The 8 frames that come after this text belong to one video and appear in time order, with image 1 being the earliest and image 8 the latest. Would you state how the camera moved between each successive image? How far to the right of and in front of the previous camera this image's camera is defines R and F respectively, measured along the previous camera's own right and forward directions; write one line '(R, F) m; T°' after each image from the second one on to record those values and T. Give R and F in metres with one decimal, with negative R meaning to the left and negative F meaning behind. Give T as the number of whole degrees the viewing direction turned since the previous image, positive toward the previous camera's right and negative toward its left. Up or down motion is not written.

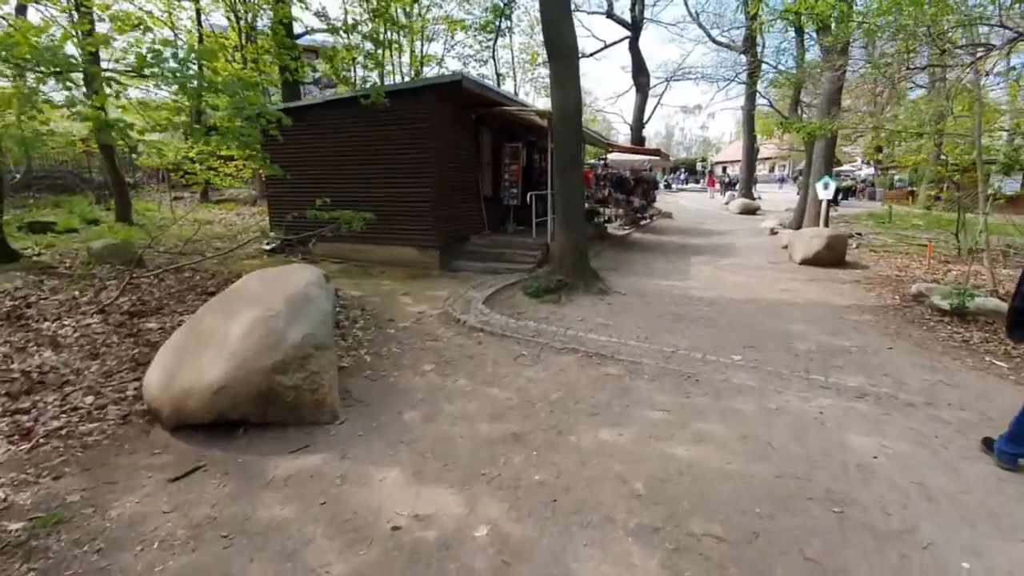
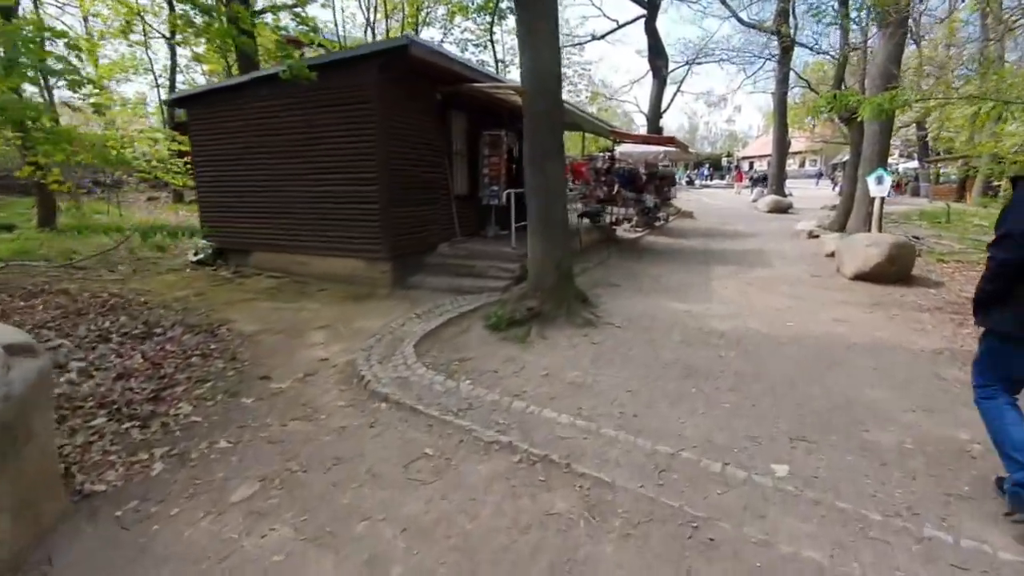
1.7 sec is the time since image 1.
(+0.8, +1.9) m; -2°
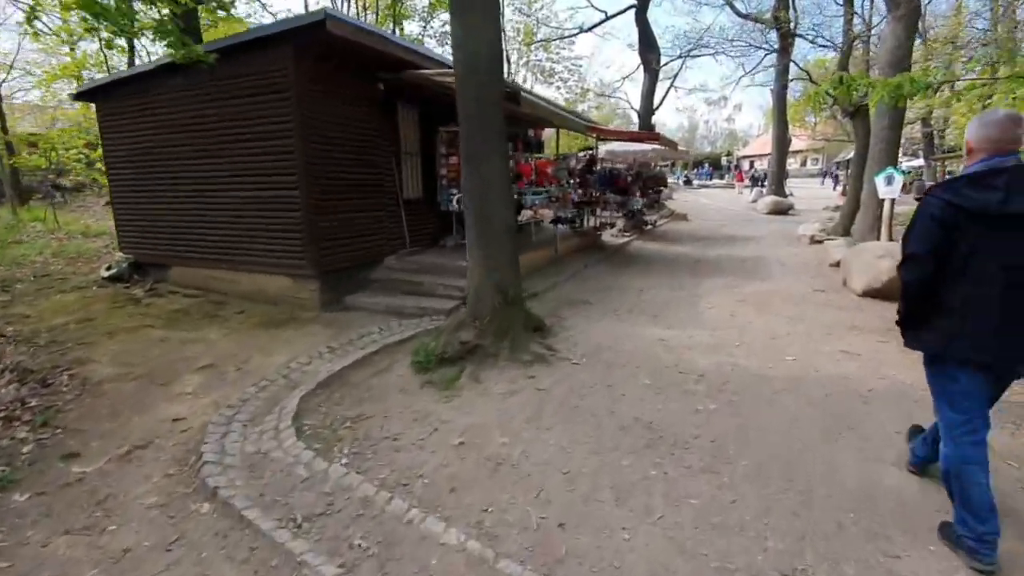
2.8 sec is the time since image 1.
(+0.6, +1.1) m; 0°
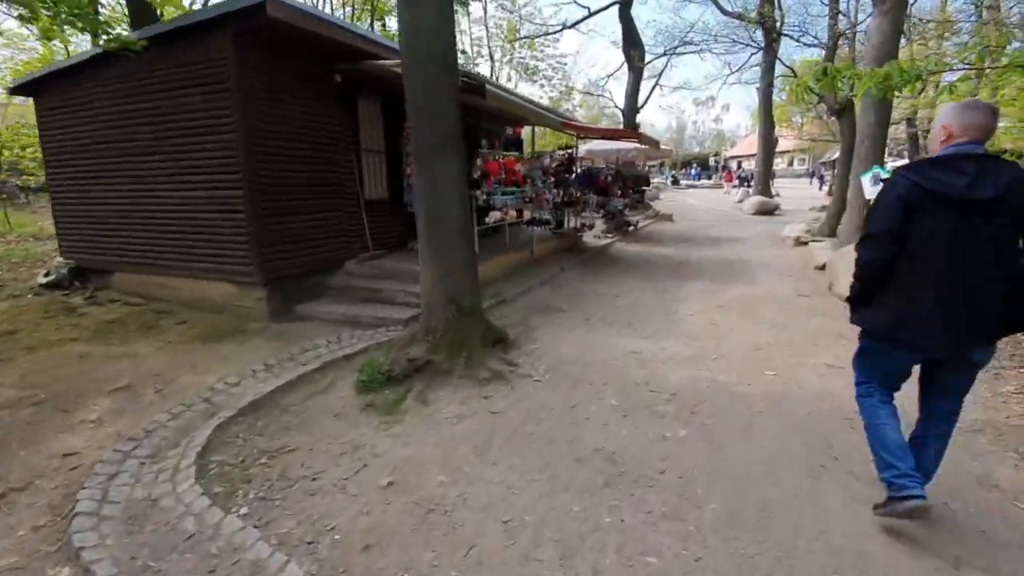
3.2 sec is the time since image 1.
(+0.3, +0.4) m; +1°
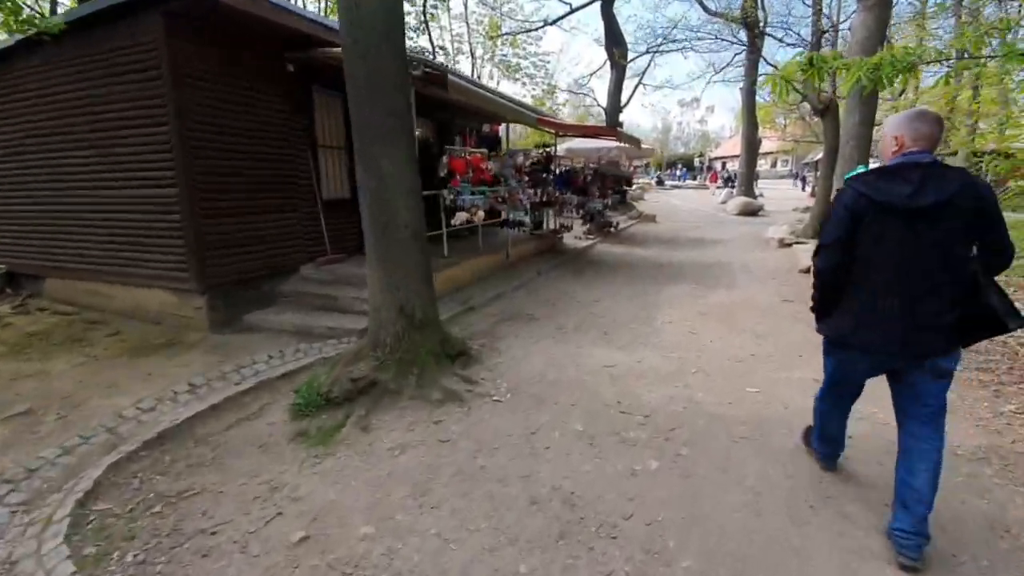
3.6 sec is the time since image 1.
(+0.2, +0.4) m; +1°
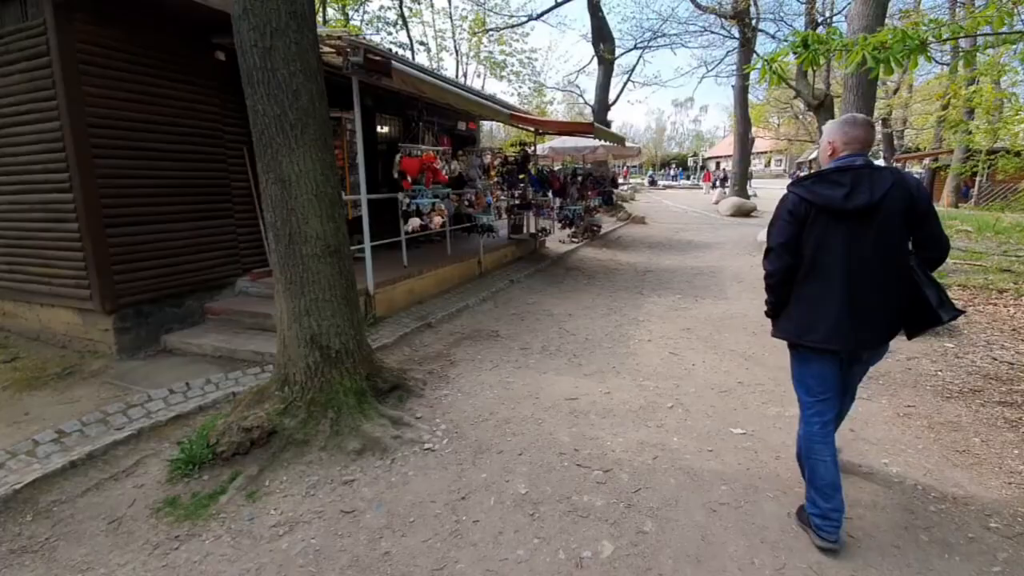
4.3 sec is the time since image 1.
(+0.4, +0.7) m; 0°
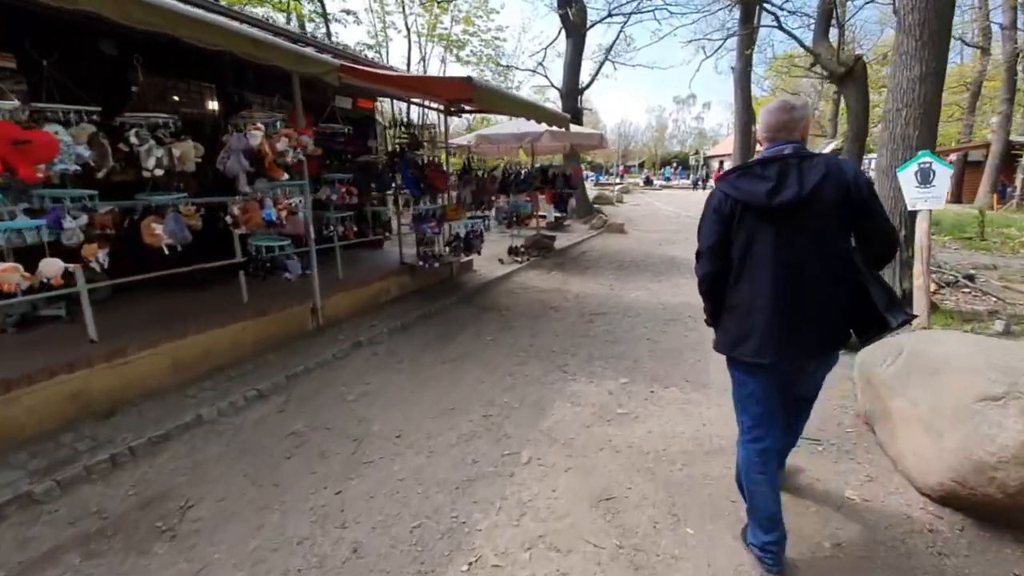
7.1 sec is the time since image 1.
(+1.5, +3.1) m; 0°
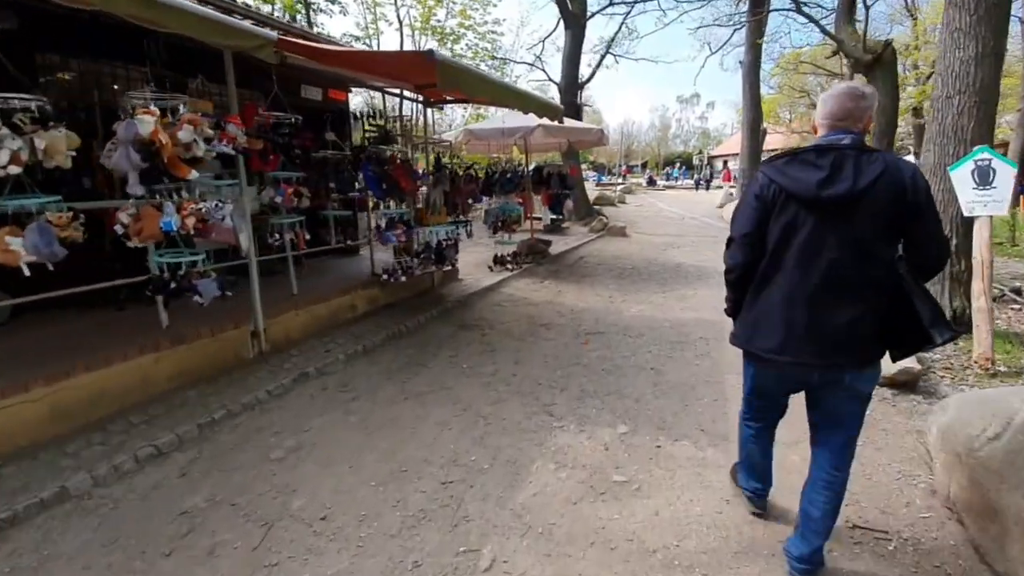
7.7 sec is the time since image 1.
(+0.2, +0.8) m; 0°
